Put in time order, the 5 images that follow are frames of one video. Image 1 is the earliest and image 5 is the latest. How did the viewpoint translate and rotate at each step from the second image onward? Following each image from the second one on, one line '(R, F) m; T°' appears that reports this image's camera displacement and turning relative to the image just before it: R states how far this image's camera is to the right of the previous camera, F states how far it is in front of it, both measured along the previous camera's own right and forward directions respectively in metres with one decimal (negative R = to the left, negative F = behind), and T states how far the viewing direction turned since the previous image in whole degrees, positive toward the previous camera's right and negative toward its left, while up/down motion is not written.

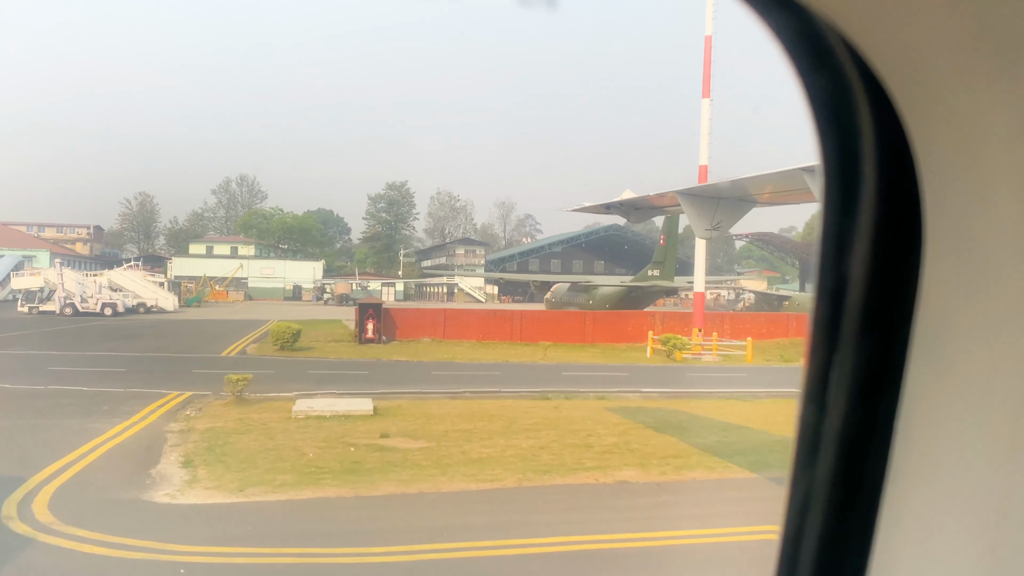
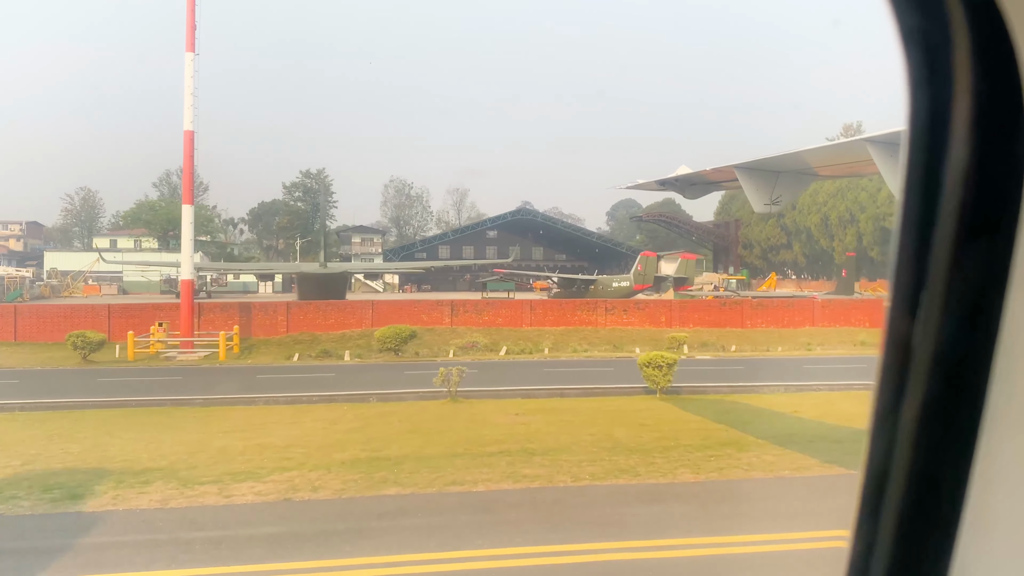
(-1.9, +0.3) m; +4°
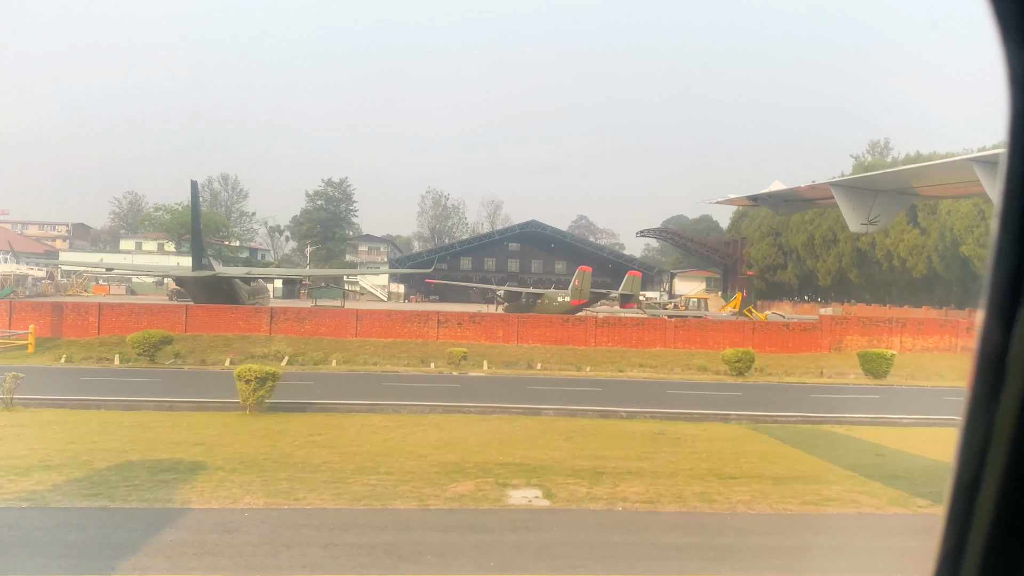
(+0.9, 0.0) m; -3°
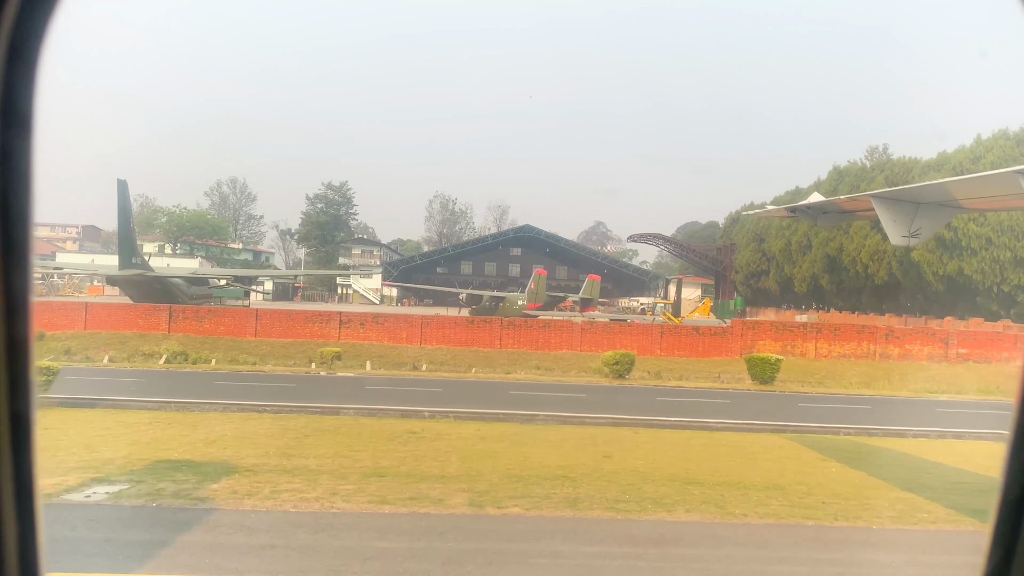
(+3.0, +0.2) m; -2°
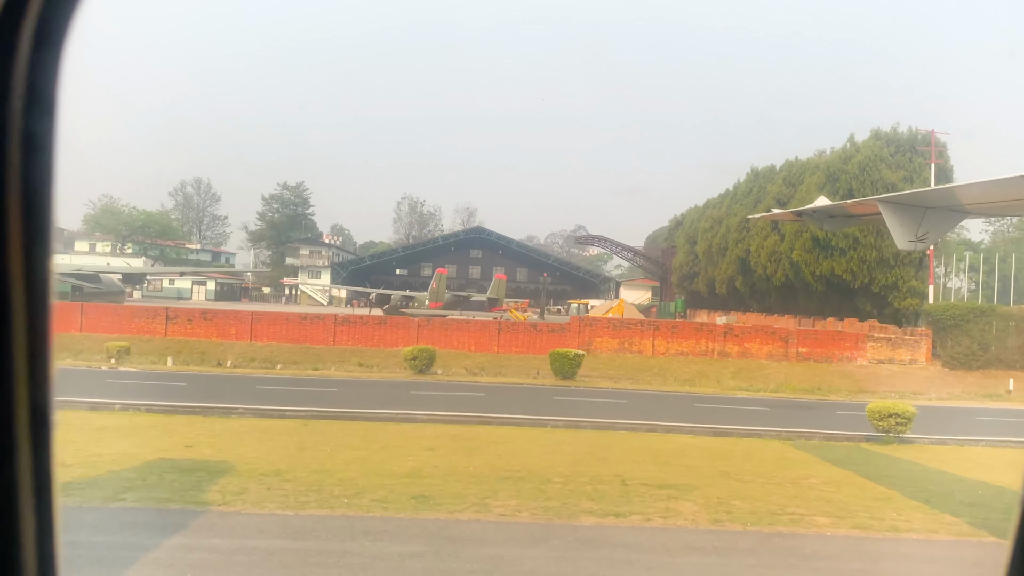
(+3.9, +0.1) m; +1°
